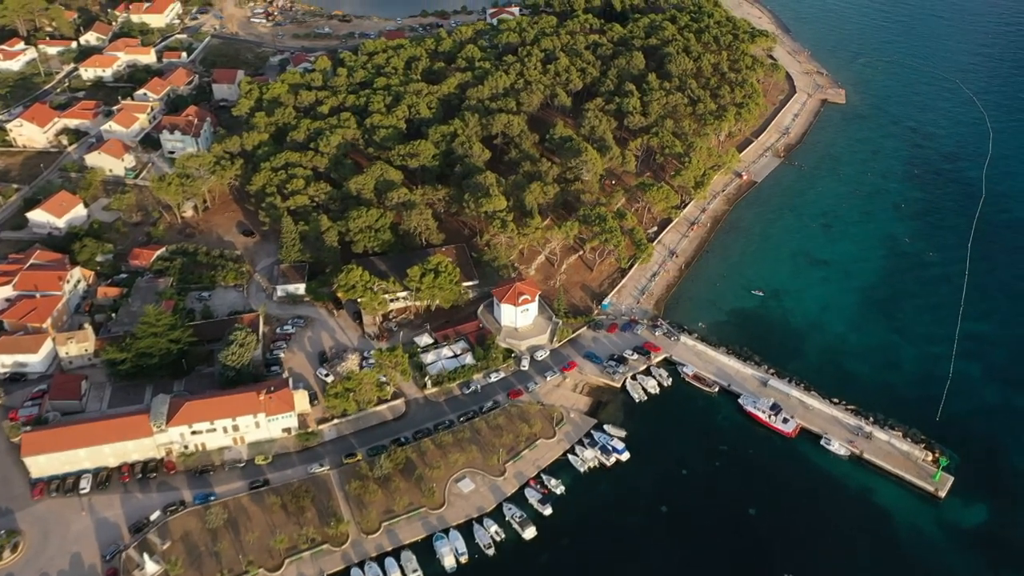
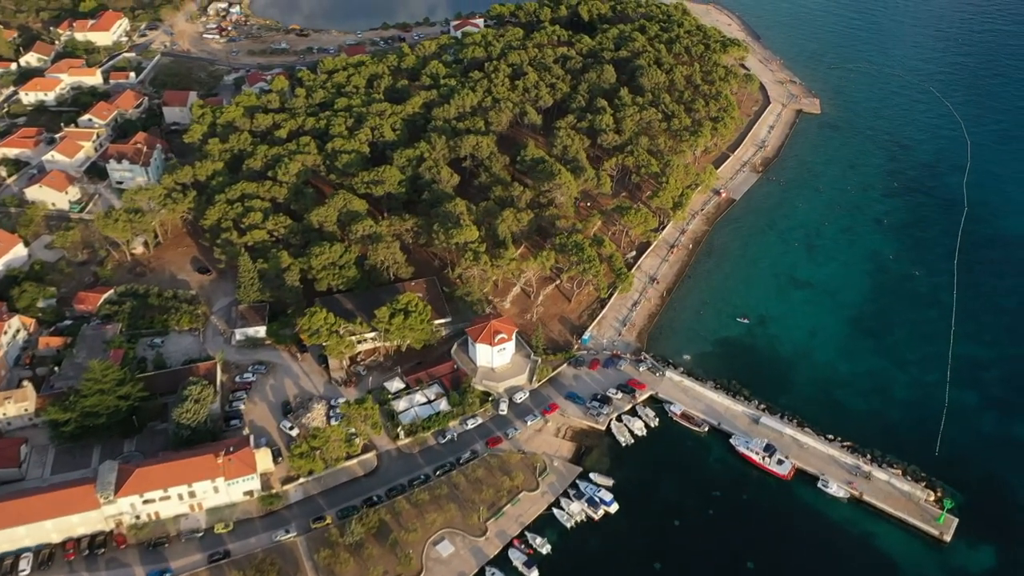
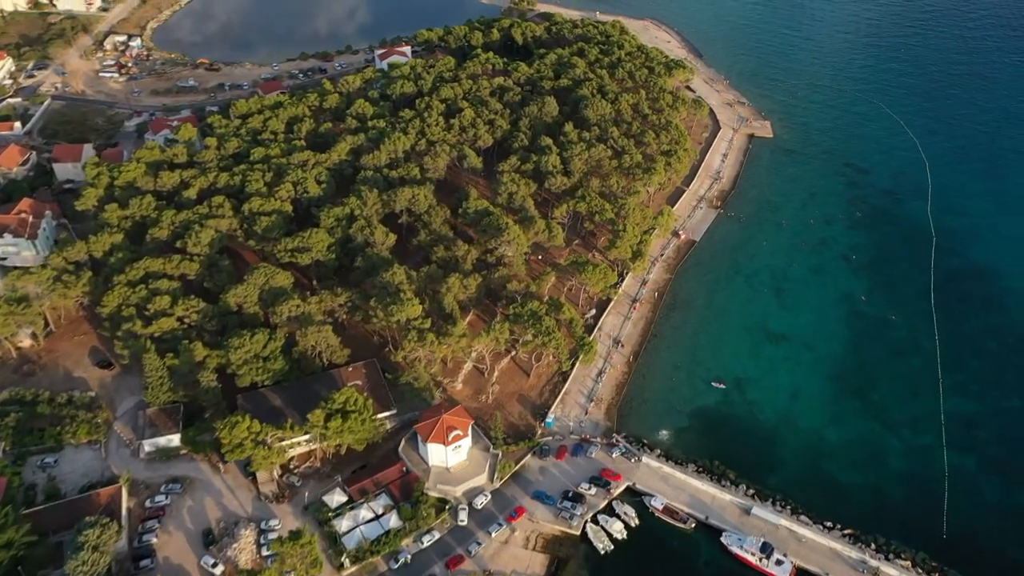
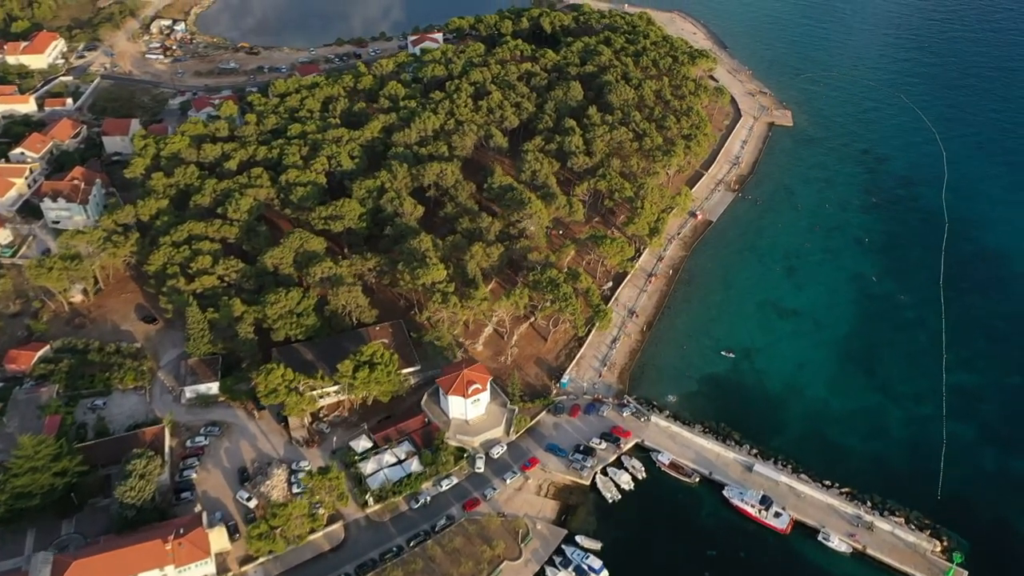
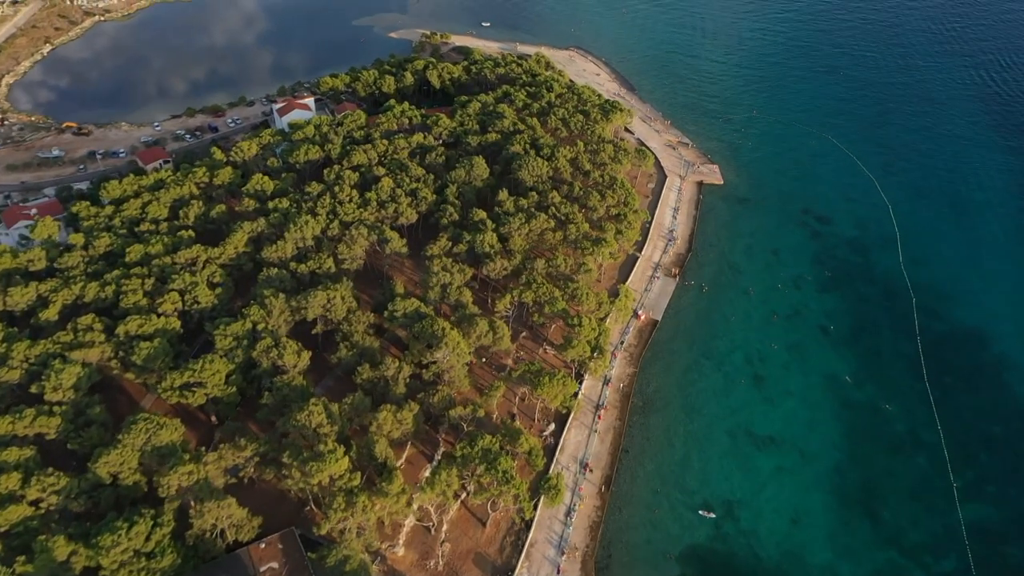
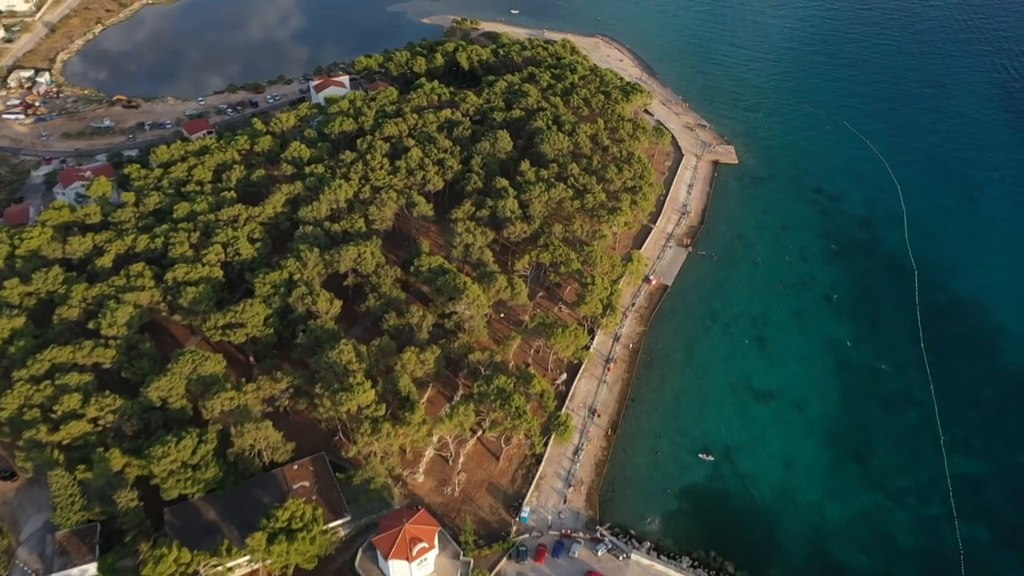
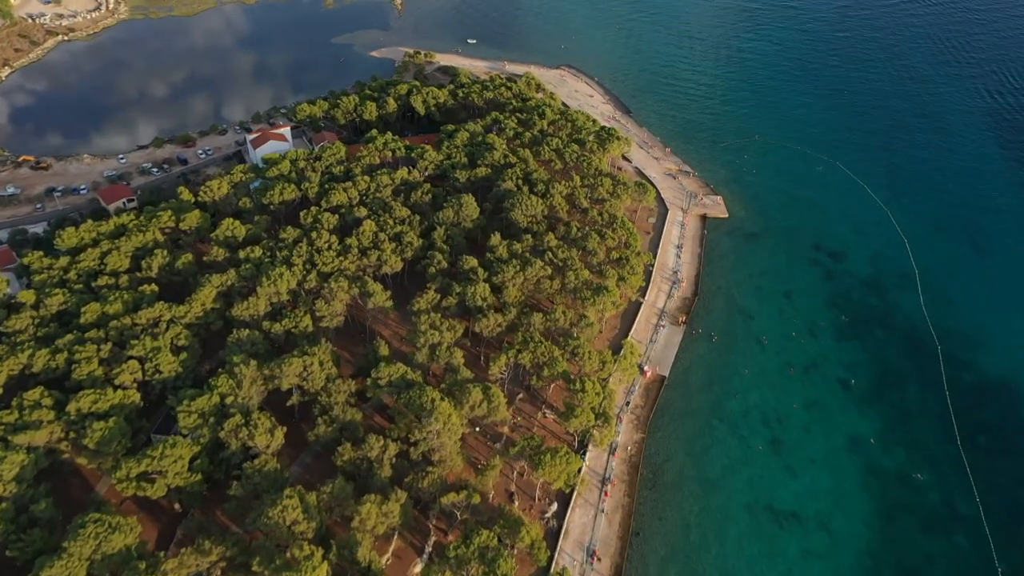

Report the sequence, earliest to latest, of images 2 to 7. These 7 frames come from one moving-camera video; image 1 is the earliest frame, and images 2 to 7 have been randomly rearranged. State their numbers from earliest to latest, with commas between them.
2, 4, 3, 6, 5, 7
